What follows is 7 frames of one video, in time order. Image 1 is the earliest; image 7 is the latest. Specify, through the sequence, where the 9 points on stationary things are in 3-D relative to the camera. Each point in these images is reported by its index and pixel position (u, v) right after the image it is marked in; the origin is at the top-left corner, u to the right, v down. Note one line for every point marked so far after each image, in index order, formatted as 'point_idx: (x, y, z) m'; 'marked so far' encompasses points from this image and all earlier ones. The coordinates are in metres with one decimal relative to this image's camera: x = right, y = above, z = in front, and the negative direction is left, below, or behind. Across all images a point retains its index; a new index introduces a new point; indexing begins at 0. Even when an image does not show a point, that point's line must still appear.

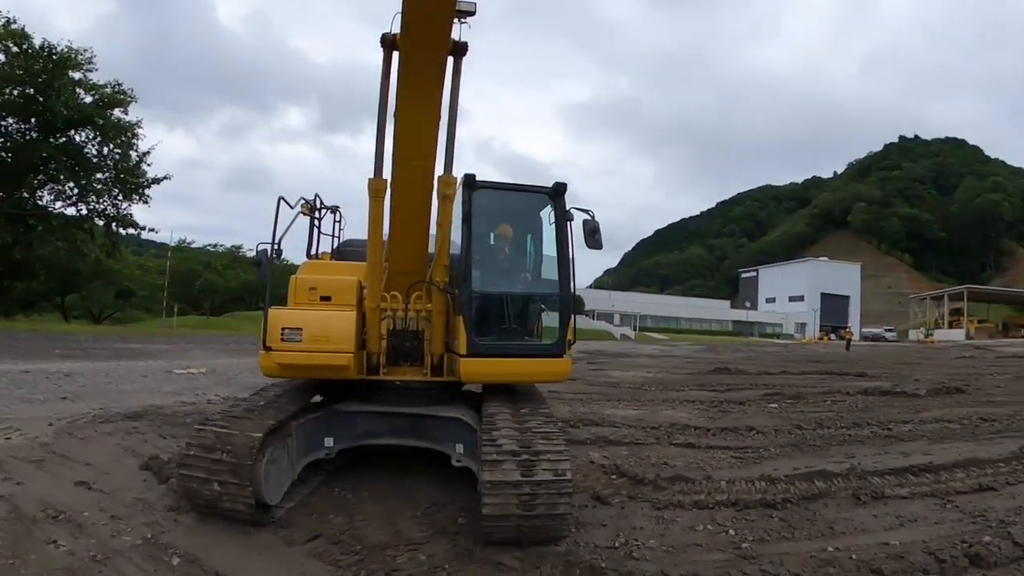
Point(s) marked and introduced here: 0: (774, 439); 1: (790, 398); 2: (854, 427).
0: (+2.4, -1.4, +6.8) m
1: (+4.0, -1.6, +10.2) m
2: (+3.4, -1.4, +7.3) m
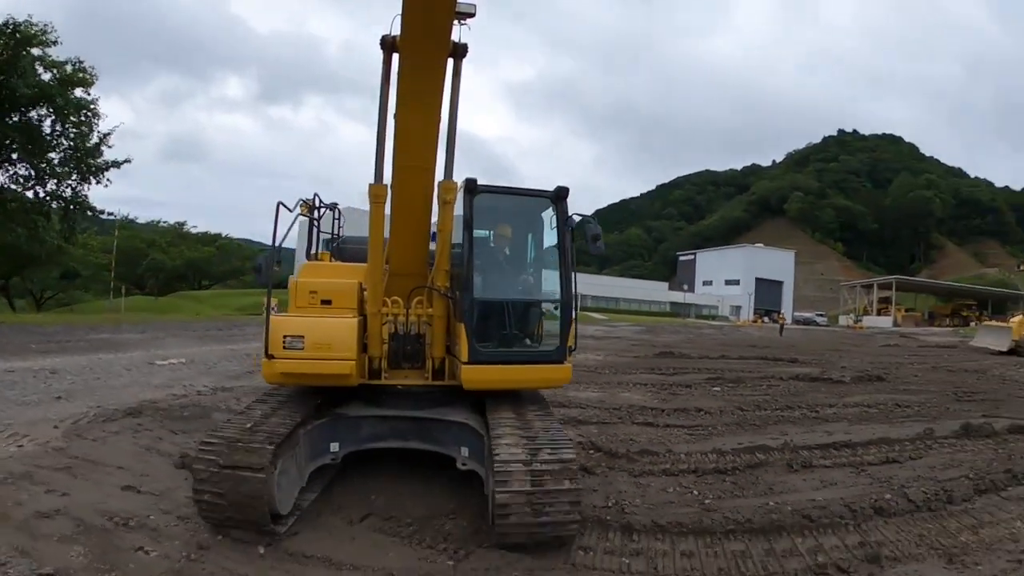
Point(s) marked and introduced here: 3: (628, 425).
0: (+2.2, -1.4, +7.8) m
1: (+3.5, -1.5, +11.4) m
2: (+3.2, -1.4, +8.3) m
3: (+1.2, -1.5, +7.5) m
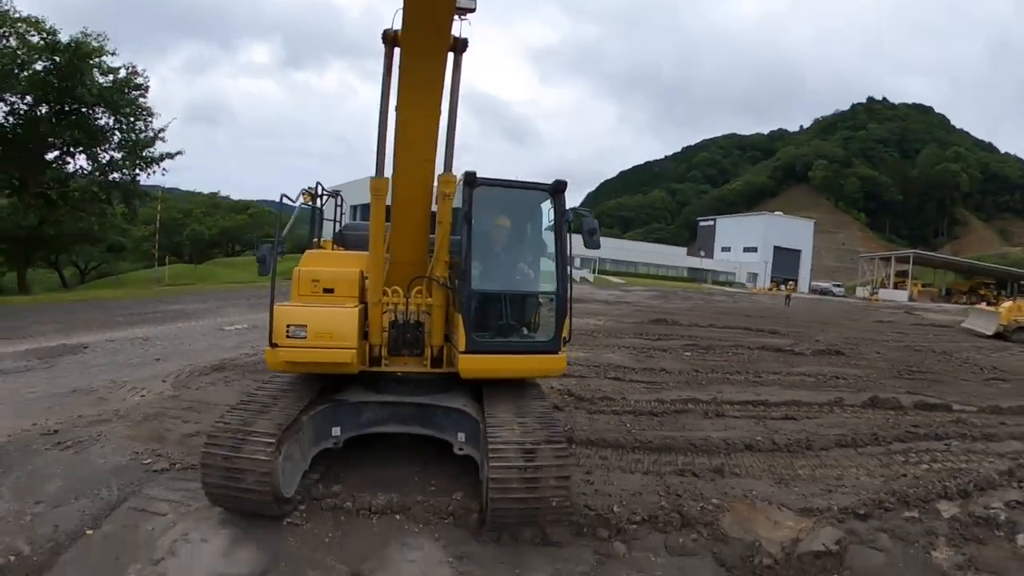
0: (+2.2, -1.2, +9.5) m
1: (+3.6, -1.1, +13.1) m
2: (+3.1, -1.2, +10.1) m
3: (+1.2, -1.2, +9.3) m
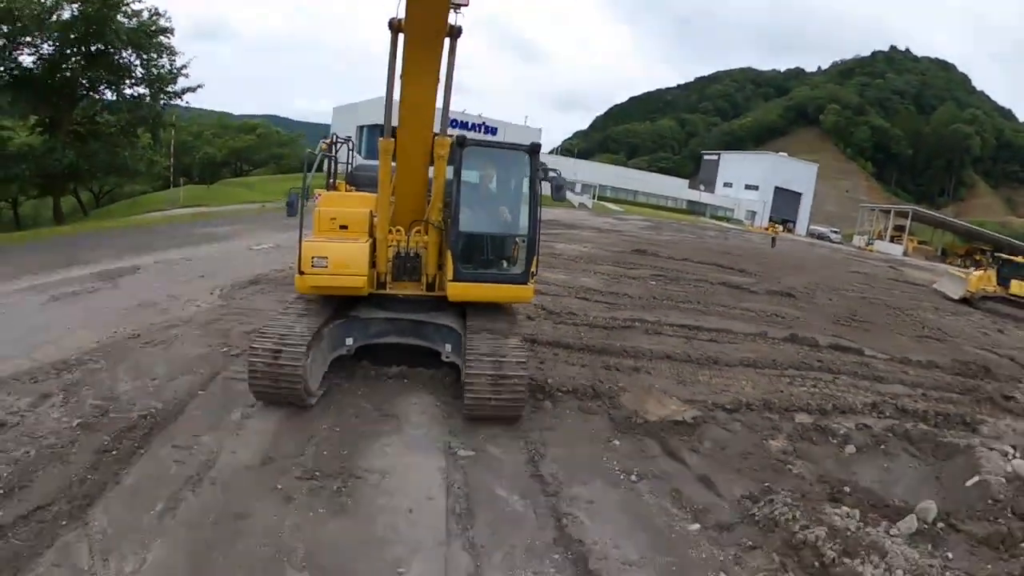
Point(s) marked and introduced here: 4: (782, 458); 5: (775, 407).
0: (+1.9, -0.2, +11.1) m
1: (+3.3, +0.2, +14.7) m
2: (+2.9, -0.3, +11.7) m
3: (+0.9, -0.2, +10.9) m
4: (+1.9, -1.2, +4.9) m
5: (+2.4, -1.0, +6.4) m
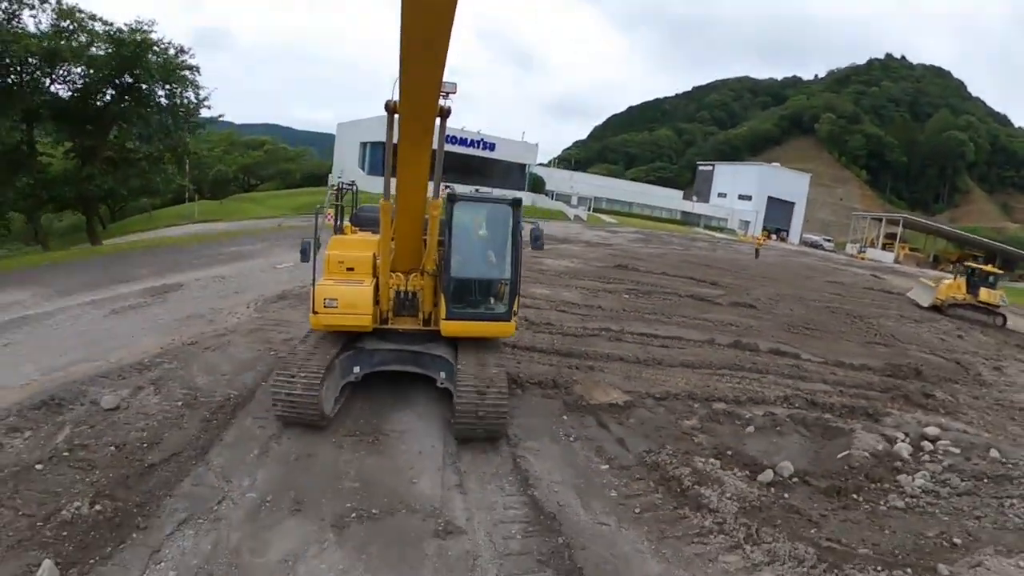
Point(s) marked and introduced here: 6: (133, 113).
0: (+1.7, -0.5, +13.0) m
1: (+3.1, -0.1, +16.5) m
2: (+2.7, -0.5, +13.6) m
3: (+0.7, -0.4, +12.7) m
4: (+1.7, -1.4, +6.7) m
5: (+2.2, -1.2, +8.3) m
6: (-9.4, +4.3, +17.2) m
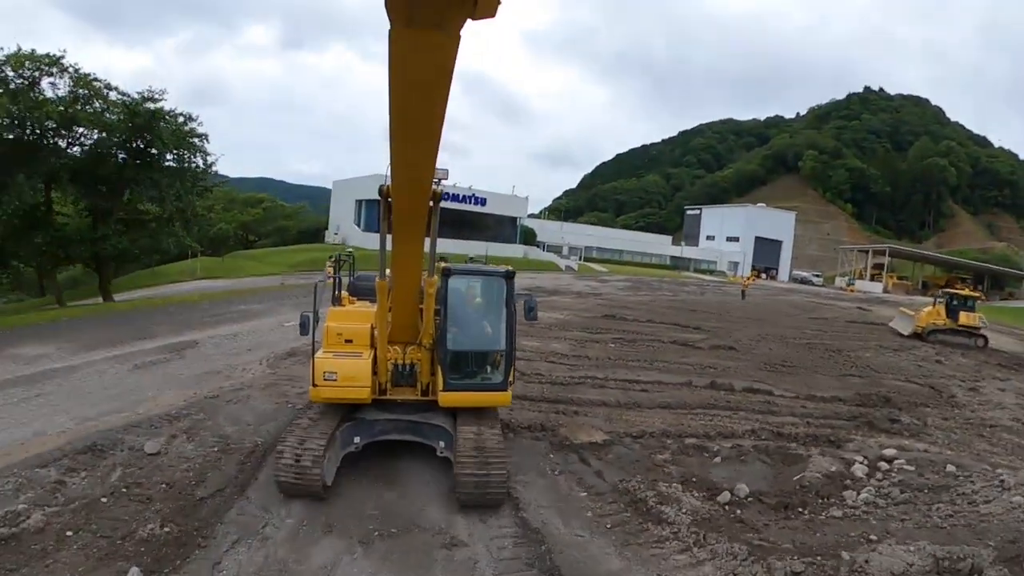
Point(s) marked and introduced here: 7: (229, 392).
0: (+1.6, -1.5, +14.0) m
1: (+2.9, -1.3, +17.6) m
2: (+2.5, -1.5, +14.6) m
3: (+0.6, -1.4, +13.7) m
4: (+1.6, -1.9, +7.7) m
5: (+2.2, -1.9, +9.2) m
6: (-9.8, +2.6, +18.4) m
7: (-4.1, -1.6, +10.3) m
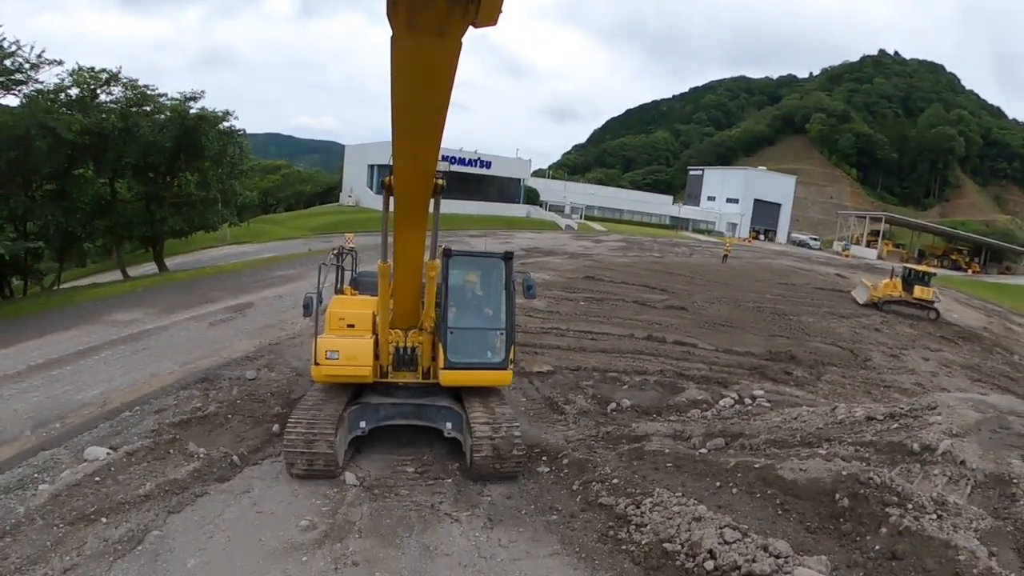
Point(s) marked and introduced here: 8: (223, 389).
0: (+1.2, -0.7, +17.8) m
1: (+2.5, -0.4, +21.3) m
2: (+2.1, -0.8, +18.4) m
3: (+0.2, -0.7, +17.5) m
4: (+1.2, -1.6, +11.5) m
5: (+1.7, -1.5, +13.1) m
6: (-10.0, +4.1, +22.0) m
7: (-4.6, -0.9, +14.1) m
8: (-4.3, -1.4, +10.3) m
